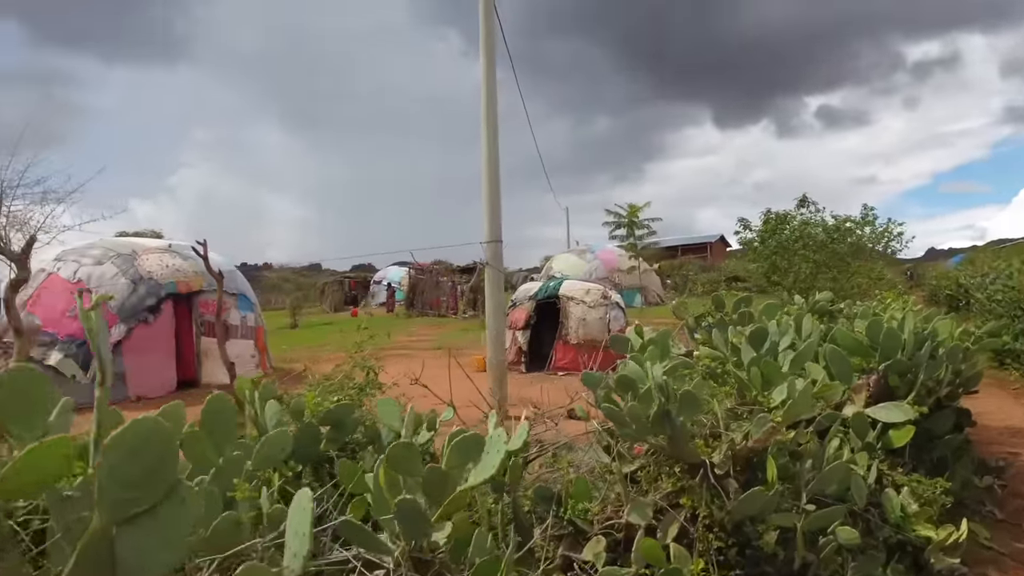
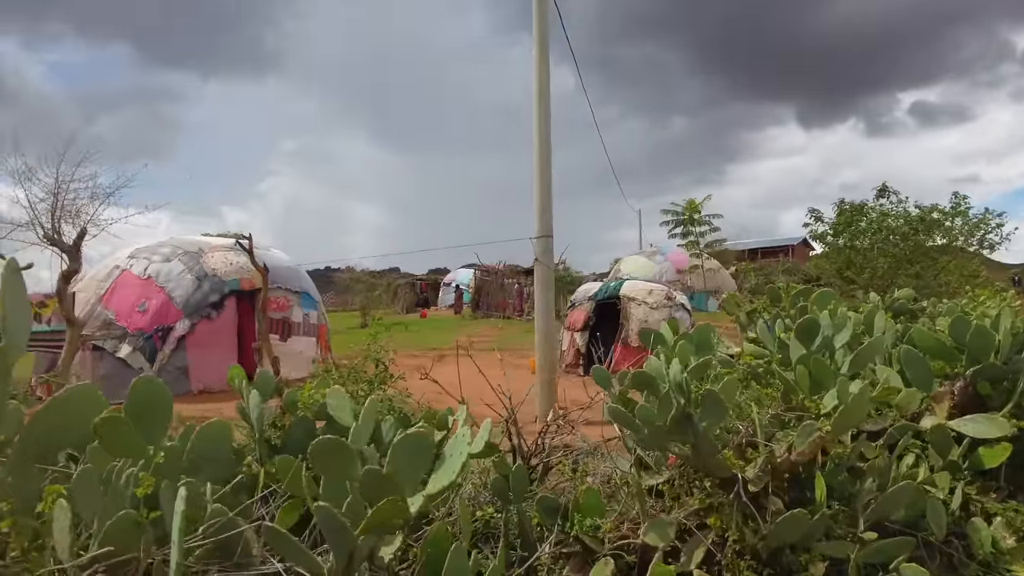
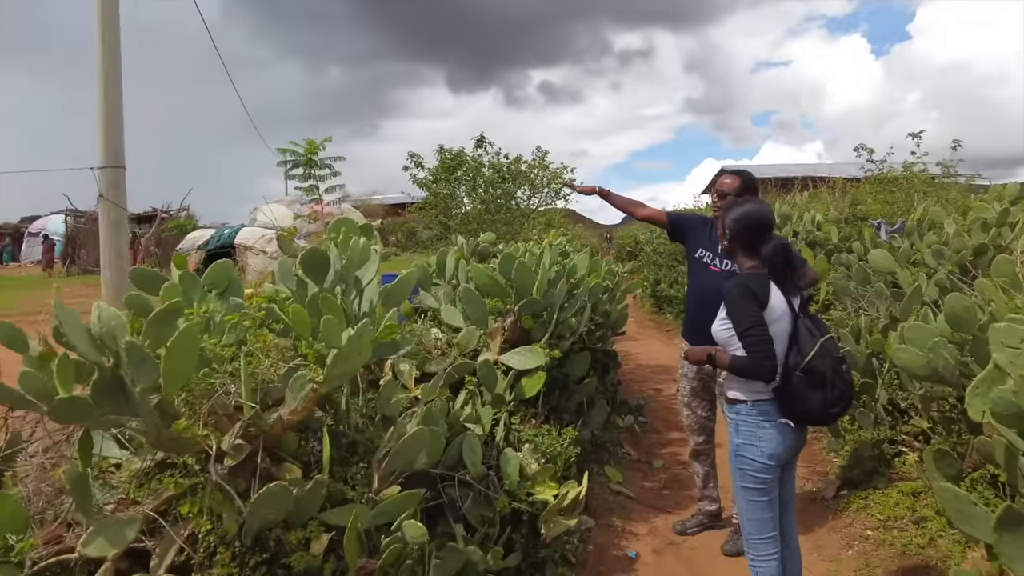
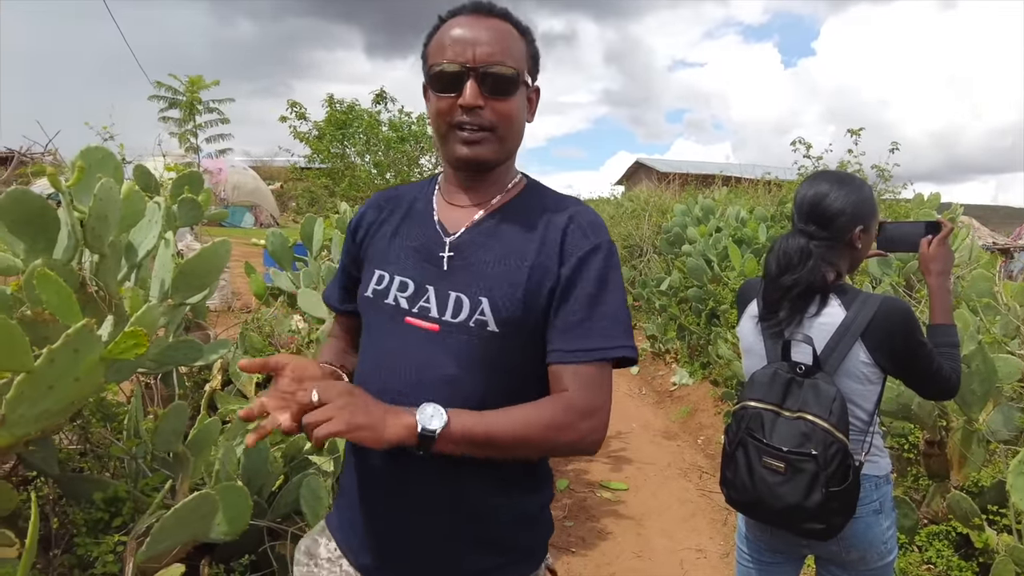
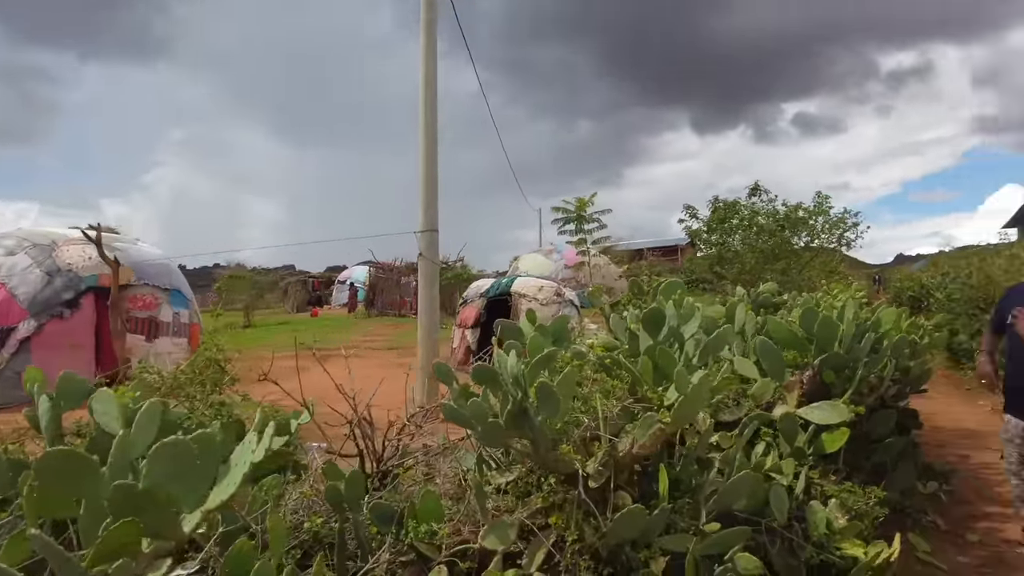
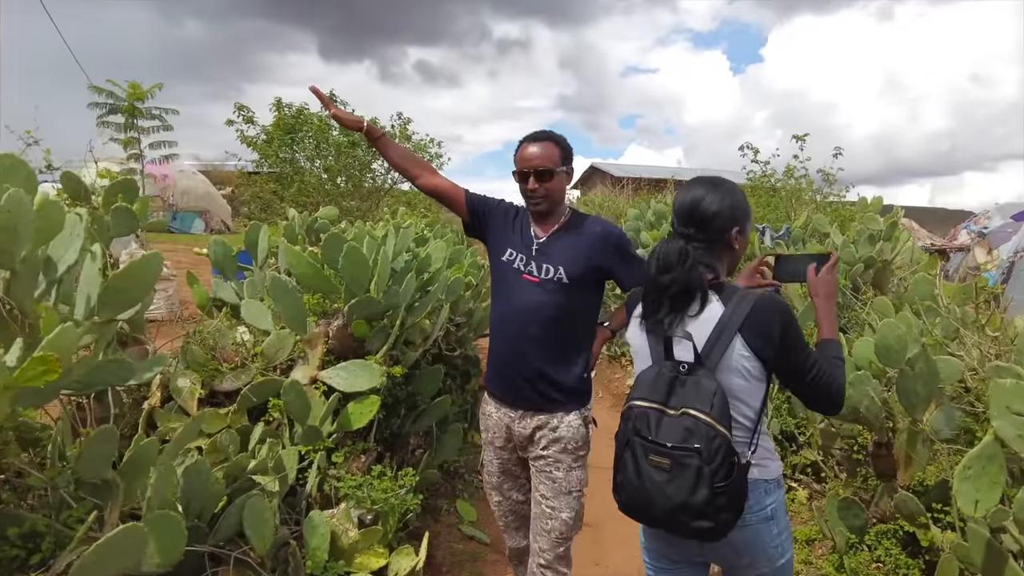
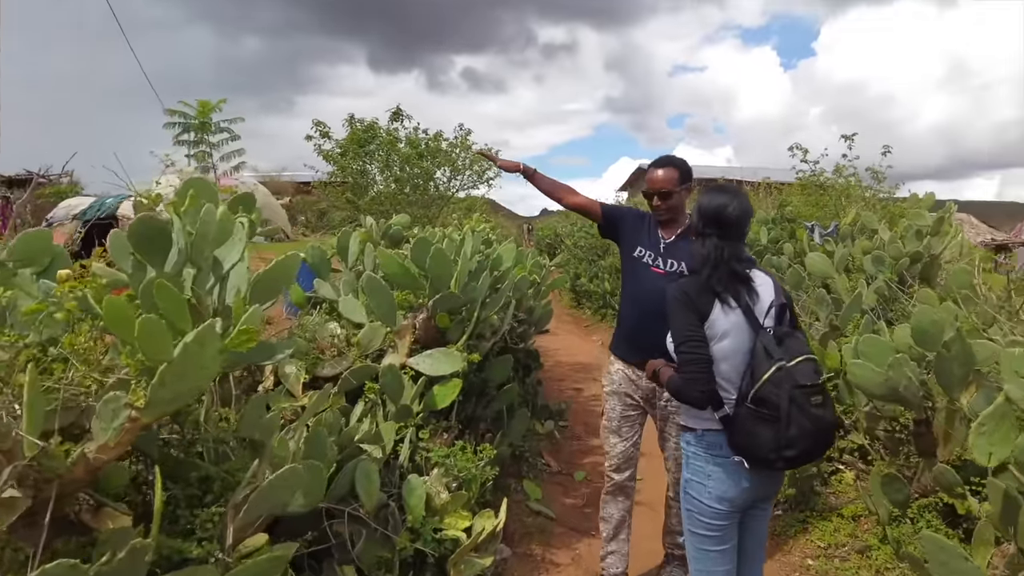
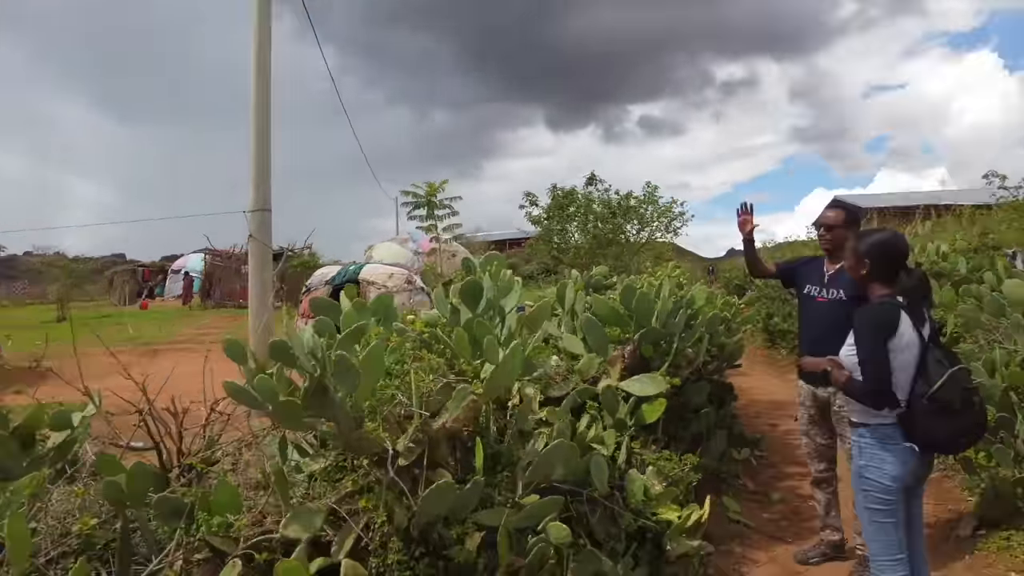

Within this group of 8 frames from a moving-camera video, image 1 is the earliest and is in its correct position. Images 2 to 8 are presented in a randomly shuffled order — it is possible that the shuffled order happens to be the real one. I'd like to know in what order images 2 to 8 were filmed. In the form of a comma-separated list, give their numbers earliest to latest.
2, 5, 8, 3, 7, 6, 4
